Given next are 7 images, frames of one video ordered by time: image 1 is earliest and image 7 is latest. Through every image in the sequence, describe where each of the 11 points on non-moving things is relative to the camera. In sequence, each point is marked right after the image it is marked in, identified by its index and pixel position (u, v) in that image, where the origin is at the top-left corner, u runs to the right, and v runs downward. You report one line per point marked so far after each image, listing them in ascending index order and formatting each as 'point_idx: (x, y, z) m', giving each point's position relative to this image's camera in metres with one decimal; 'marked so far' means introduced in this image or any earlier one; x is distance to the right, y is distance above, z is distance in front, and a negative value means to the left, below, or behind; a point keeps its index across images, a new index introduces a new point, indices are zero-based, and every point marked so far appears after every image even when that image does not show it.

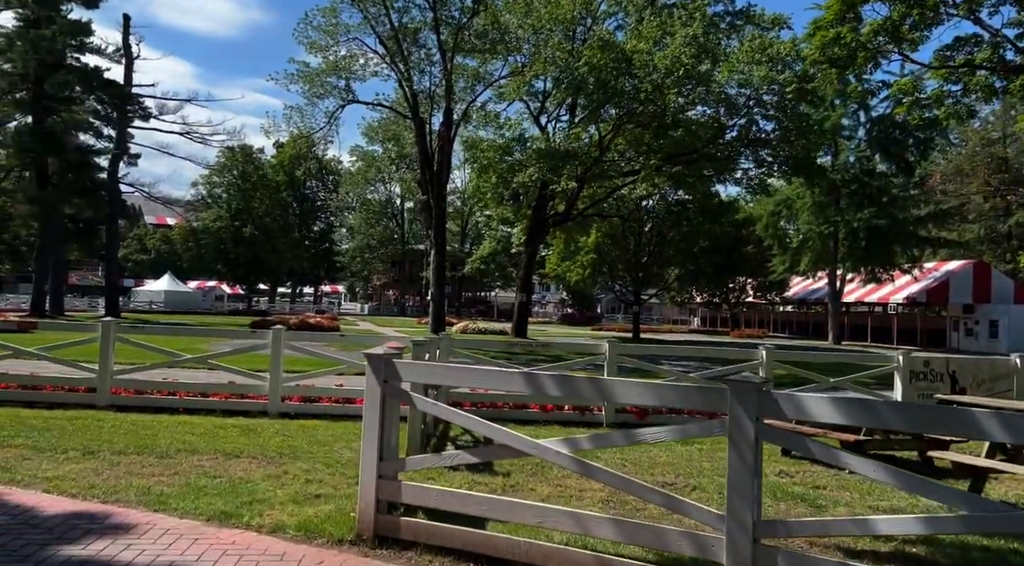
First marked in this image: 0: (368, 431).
0: (-0.9, -1.0, +5.2) m
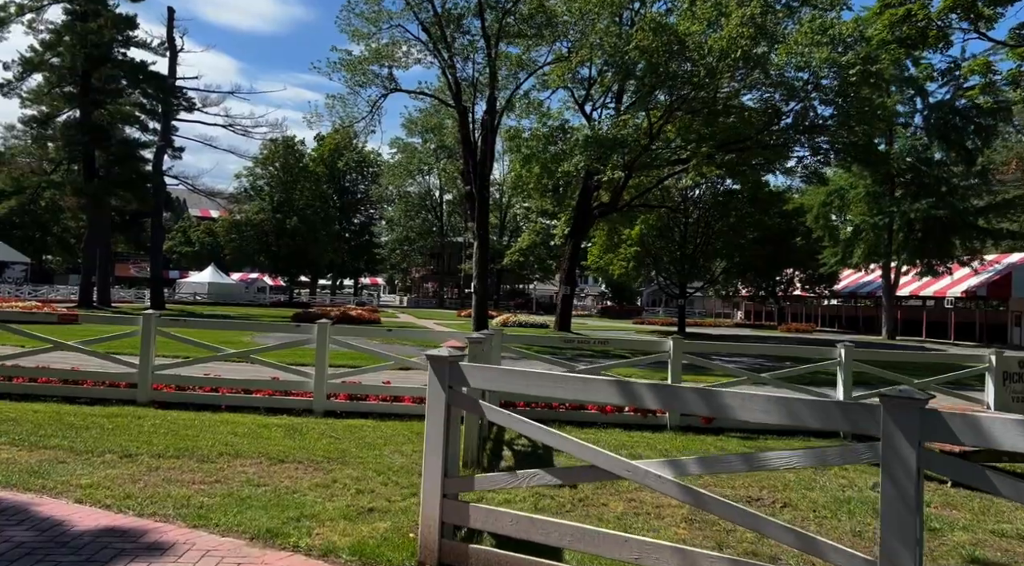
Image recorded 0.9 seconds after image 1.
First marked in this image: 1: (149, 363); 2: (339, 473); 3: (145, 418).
0: (-0.4, -0.9, +4.6) m
1: (-4.8, -1.1, +10.9) m
2: (-1.5, -1.6, +6.9) m
3: (-4.3, -1.6, +9.6) m
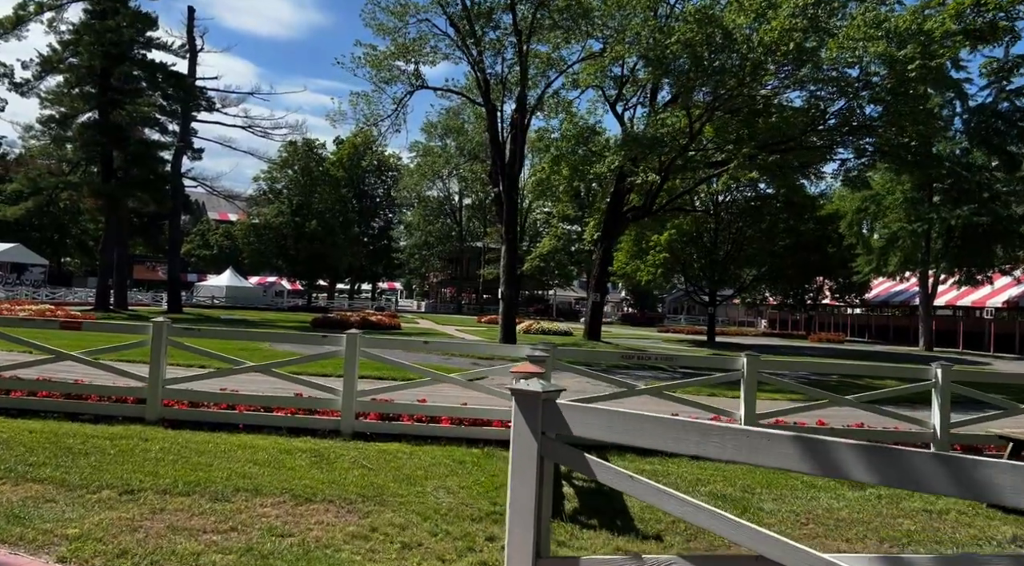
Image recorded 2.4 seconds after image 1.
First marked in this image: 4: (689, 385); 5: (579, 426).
0: (0.0, -1.0, +3.5) m
1: (-4.2, -1.1, +9.8) m
2: (-0.9, -1.6, +5.8) m
3: (-3.7, -1.6, +8.5) m
4: (+2.0, -1.2, +9.4) m
5: (+0.3, -0.6, +3.3) m
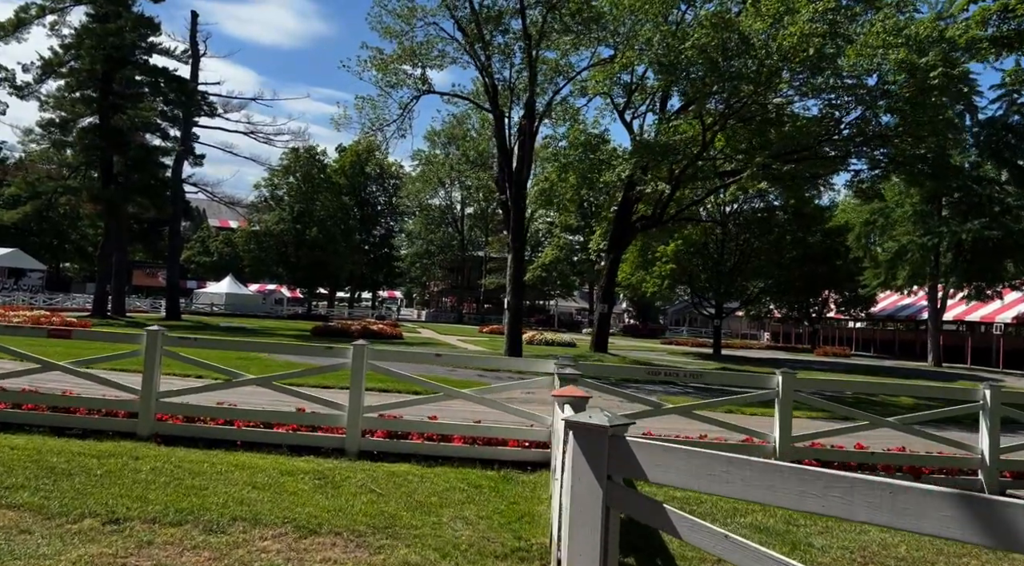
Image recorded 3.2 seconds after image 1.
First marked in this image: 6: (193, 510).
0: (+0.2, -1.0, +2.9) m
1: (-4.0, -1.2, +9.2) m
2: (-0.8, -1.7, +5.2) m
3: (-3.5, -1.7, +7.8) m
4: (+2.2, -1.3, +8.8) m
5: (+0.5, -0.6, +2.7) m
6: (-2.3, -1.6, +6.0) m
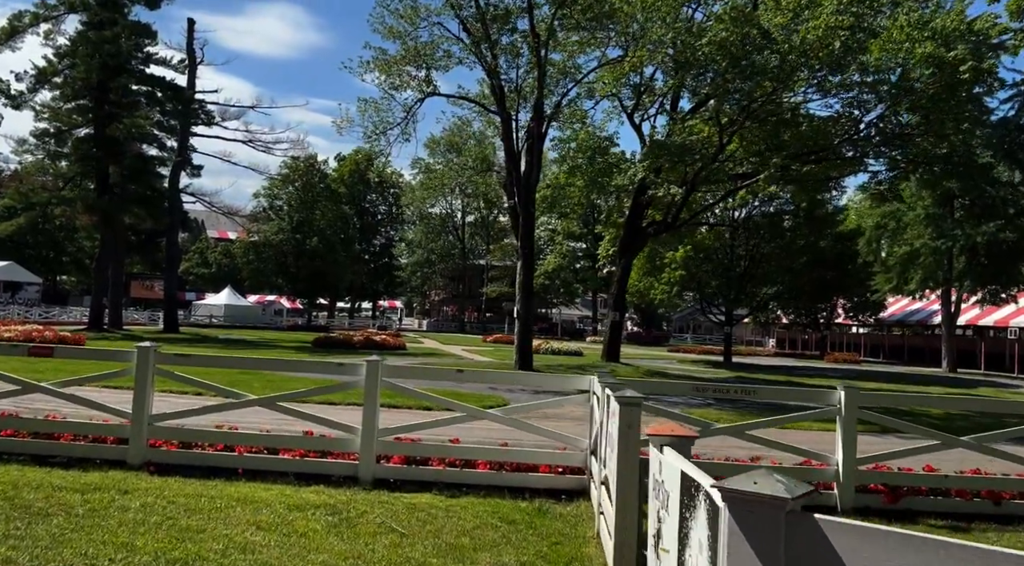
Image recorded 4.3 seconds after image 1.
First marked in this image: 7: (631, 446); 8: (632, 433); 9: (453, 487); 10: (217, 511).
0: (+0.5, -1.0, +2.0) m
1: (-3.7, -1.3, +8.3) m
2: (-0.4, -1.7, +4.3) m
3: (-3.2, -1.8, +7.0) m
4: (+2.5, -1.3, +7.9) m
5: (+0.8, -0.6, +1.8) m
6: (-2.0, -1.7, +5.1) m
7: (+0.7, -1.0, +4.8) m
8: (+0.7, -0.9, +4.8) m
9: (-0.6, -2.0, +7.9) m
10: (-2.3, -1.8, +6.5) m
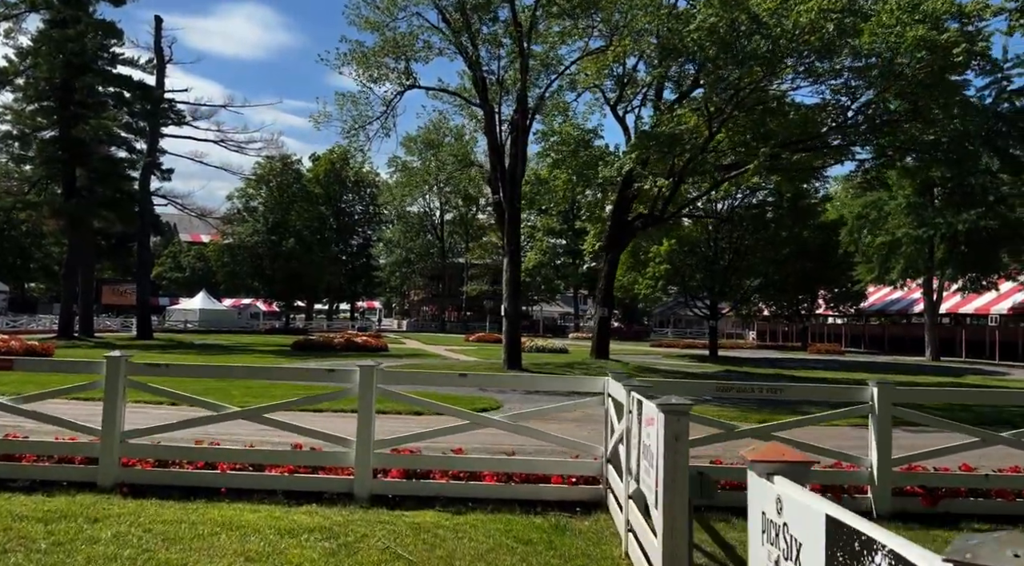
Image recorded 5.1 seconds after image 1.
0: (+0.8, -1.0, +1.4) m
1: (-3.6, -1.3, +7.6) m
2: (-0.3, -1.7, +3.6) m
3: (-3.1, -1.8, +6.2) m
4: (+2.6, -1.3, +7.3) m
5: (+1.0, -0.6, +1.2) m
6: (-1.8, -1.7, +4.4) m
7: (+0.9, -0.9, +4.2) m
8: (+0.9, -0.8, +4.2) m
9: (-0.5, -1.9, +7.3) m
10: (-2.2, -1.8, +5.8) m
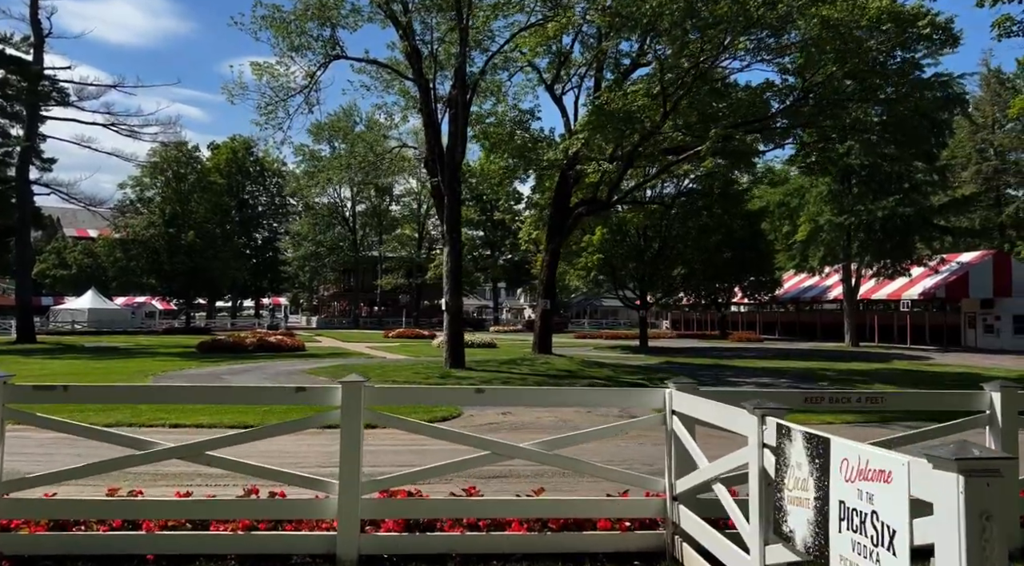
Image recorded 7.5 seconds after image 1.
0: (+1.7, -0.9, -0.3) m
1: (-3.4, -1.3, +5.4) m
2: (+0.4, -1.7, +1.8) m
3: (-2.7, -1.8, +4.1) m
4: (+2.8, -1.1, +5.9) m
5: (+1.9, -0.5, -0.4) m
6: (-1.2, -1.7, +2.4) m
7: (+1.4, -0.8, +2.5) m
8: (+1.5, -0.8, +2.5) m
9: (-0.2, -1.8, +5.4) m
10: (-1.7, -1.7, +3.8) m
